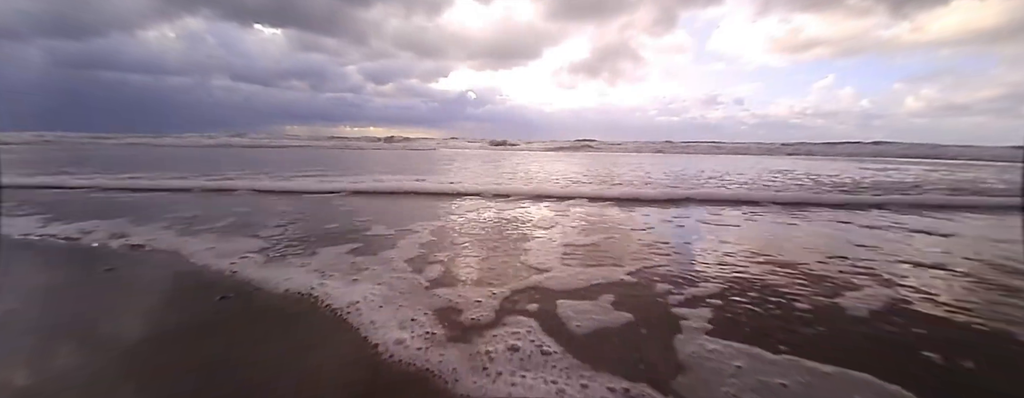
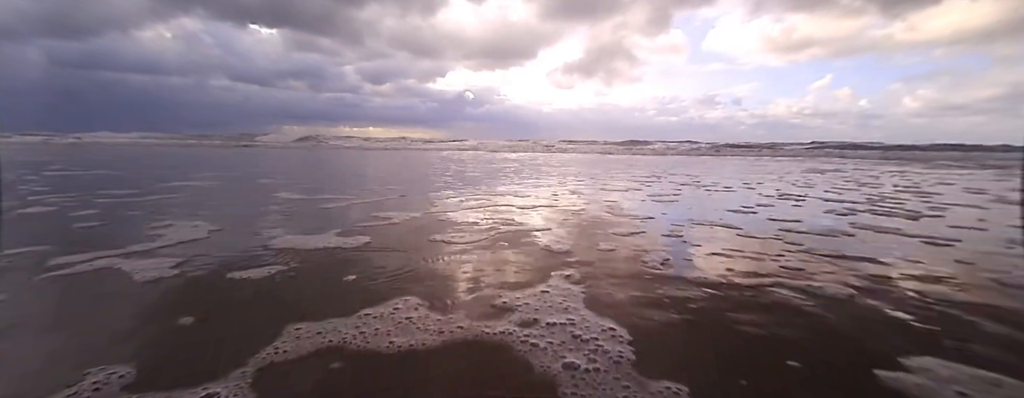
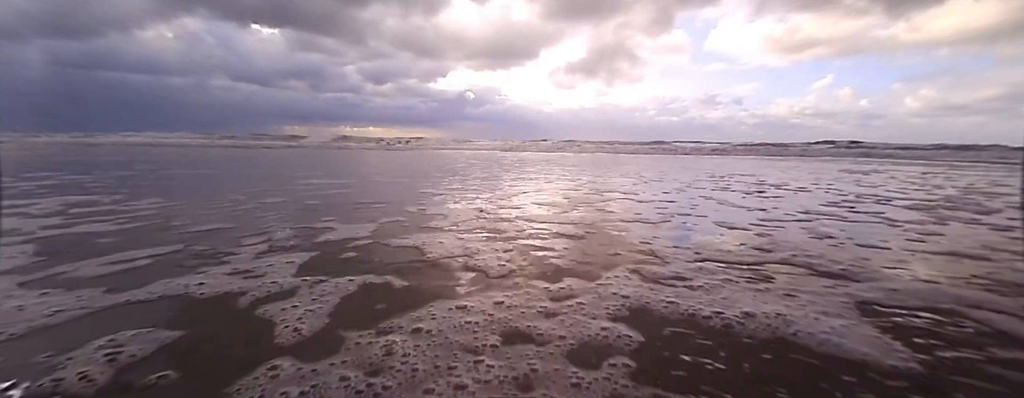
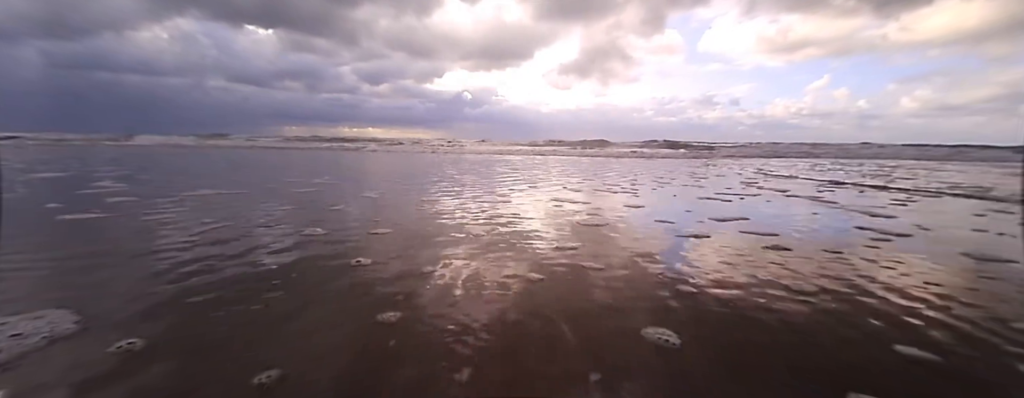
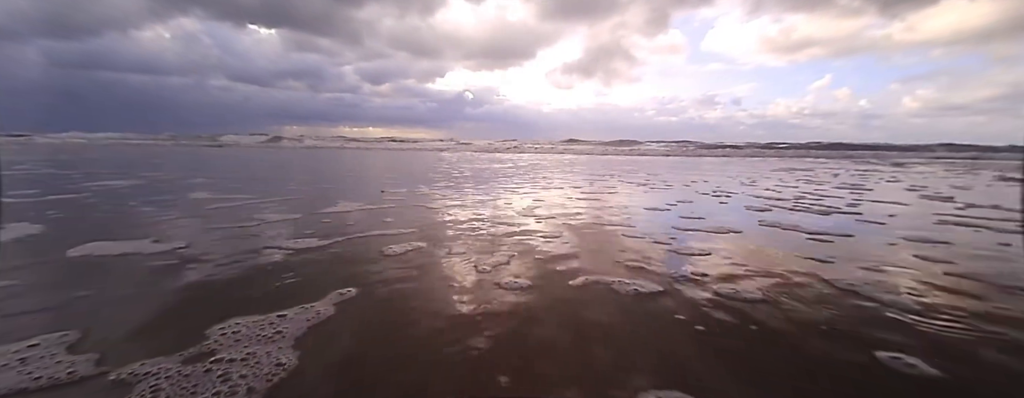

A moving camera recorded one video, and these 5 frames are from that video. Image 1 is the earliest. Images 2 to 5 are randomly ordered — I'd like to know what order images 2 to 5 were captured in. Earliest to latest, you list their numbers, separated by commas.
3, 2, 5, 4
